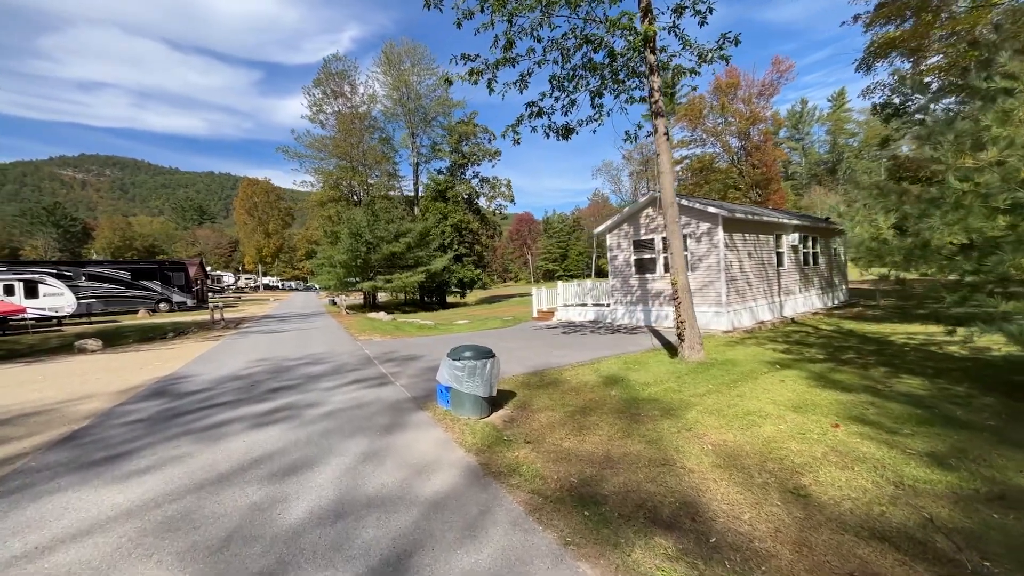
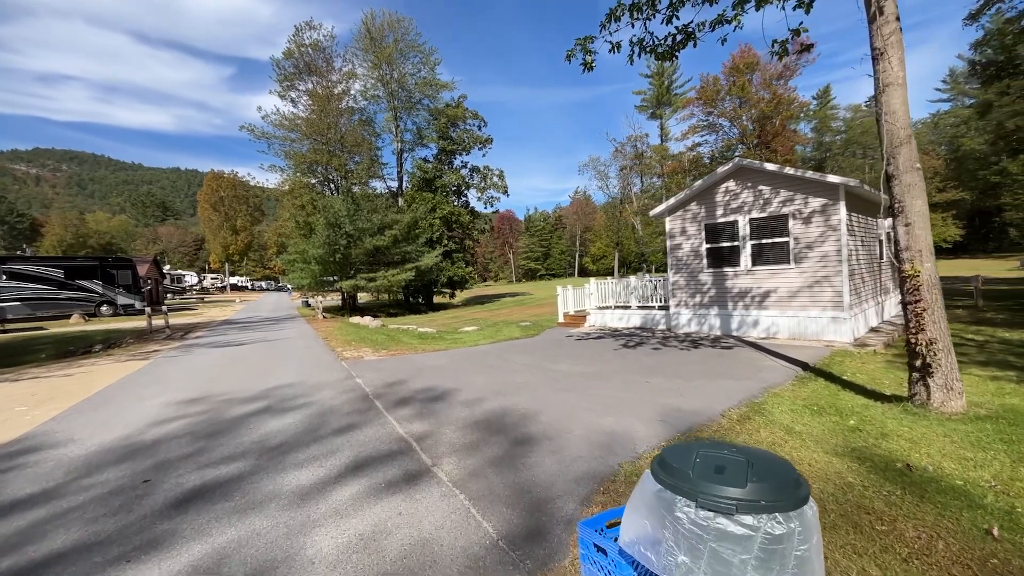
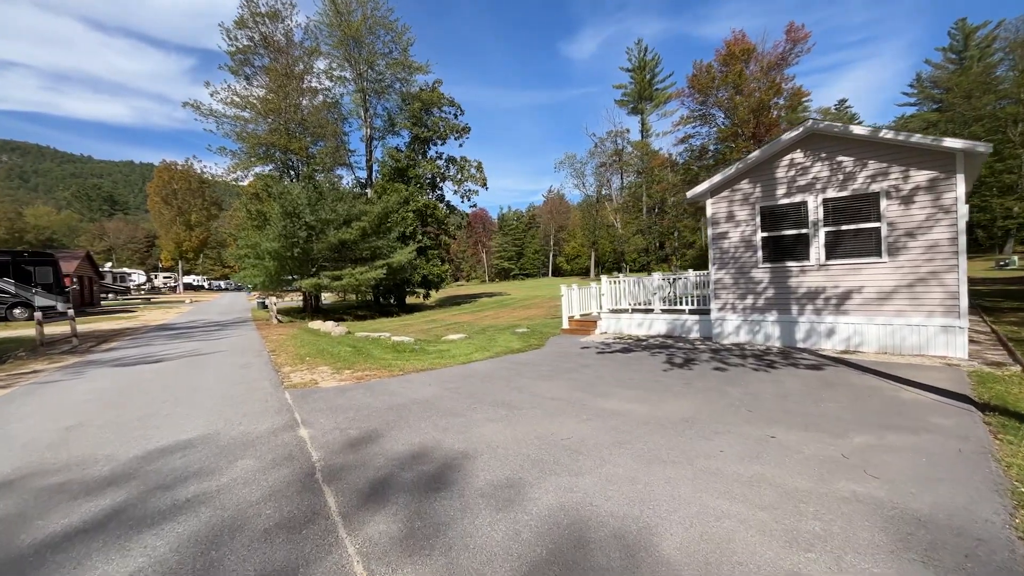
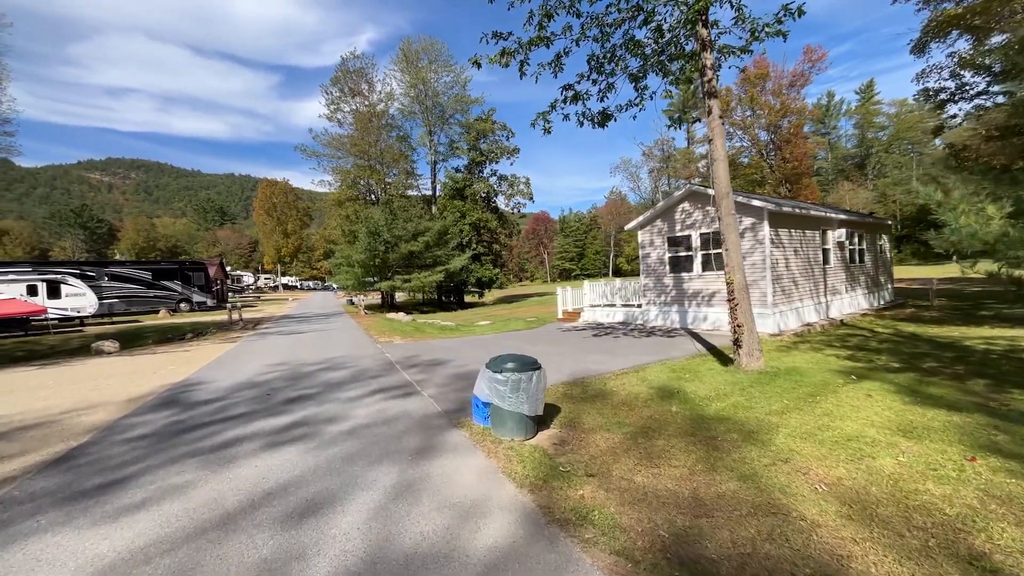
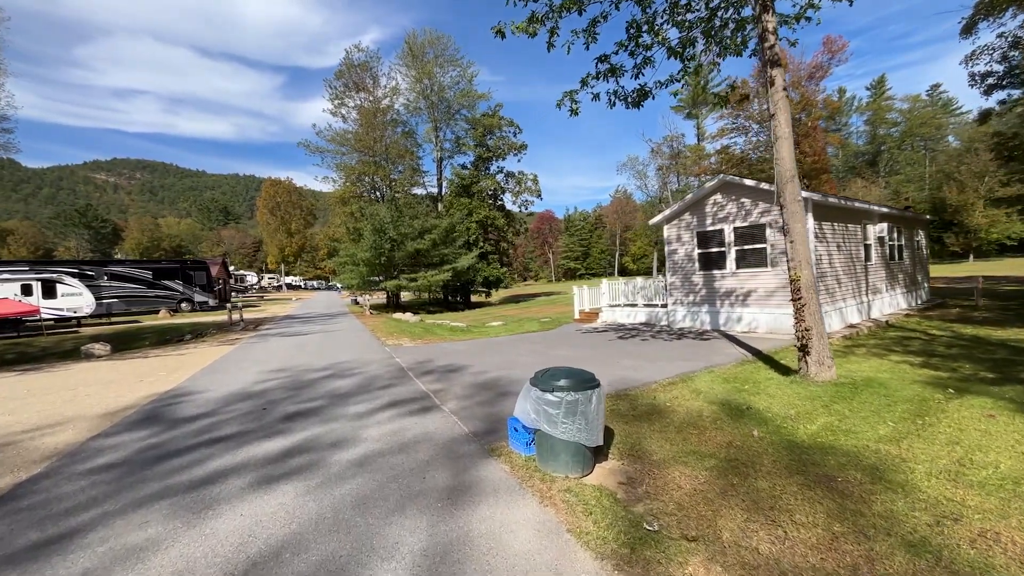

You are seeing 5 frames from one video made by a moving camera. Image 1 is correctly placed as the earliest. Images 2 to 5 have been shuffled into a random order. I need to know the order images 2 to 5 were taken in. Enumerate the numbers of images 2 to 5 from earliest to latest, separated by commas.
4, 5, 2, 3
